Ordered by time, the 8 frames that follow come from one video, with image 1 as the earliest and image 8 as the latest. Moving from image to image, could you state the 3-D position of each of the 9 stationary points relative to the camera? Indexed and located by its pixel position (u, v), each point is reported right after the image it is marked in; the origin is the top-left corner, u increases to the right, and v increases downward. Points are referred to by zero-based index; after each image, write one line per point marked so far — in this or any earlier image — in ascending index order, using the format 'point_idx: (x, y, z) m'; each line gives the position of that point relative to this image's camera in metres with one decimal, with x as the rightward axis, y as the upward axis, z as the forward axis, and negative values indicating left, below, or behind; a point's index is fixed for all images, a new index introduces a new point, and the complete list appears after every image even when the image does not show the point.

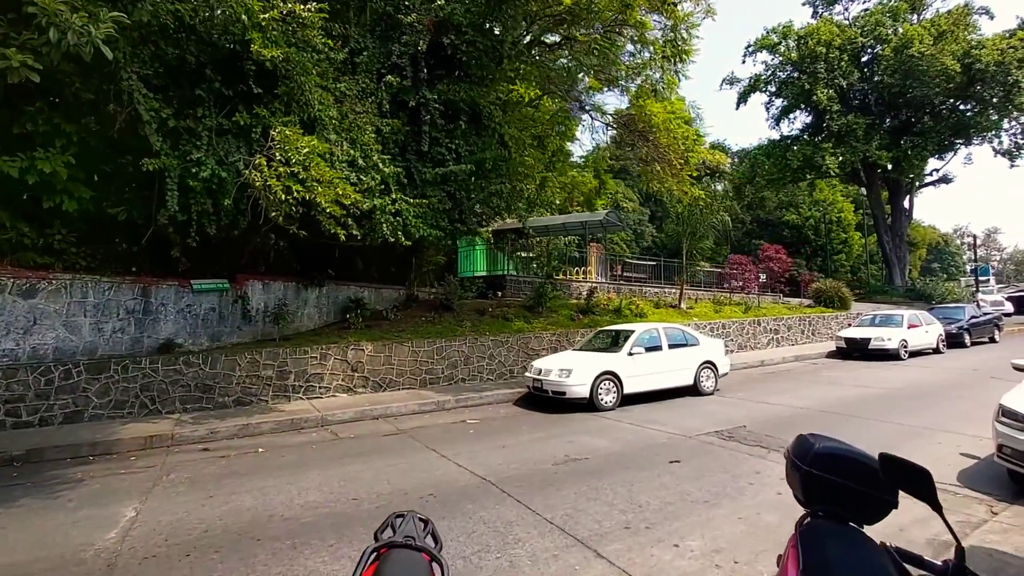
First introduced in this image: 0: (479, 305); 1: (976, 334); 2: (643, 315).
0: (-0.9, -0.5, +14.7) m
1: (+16.3, -1.7, +18.4) m
2: (+4.2, -0.9, +16.4) m
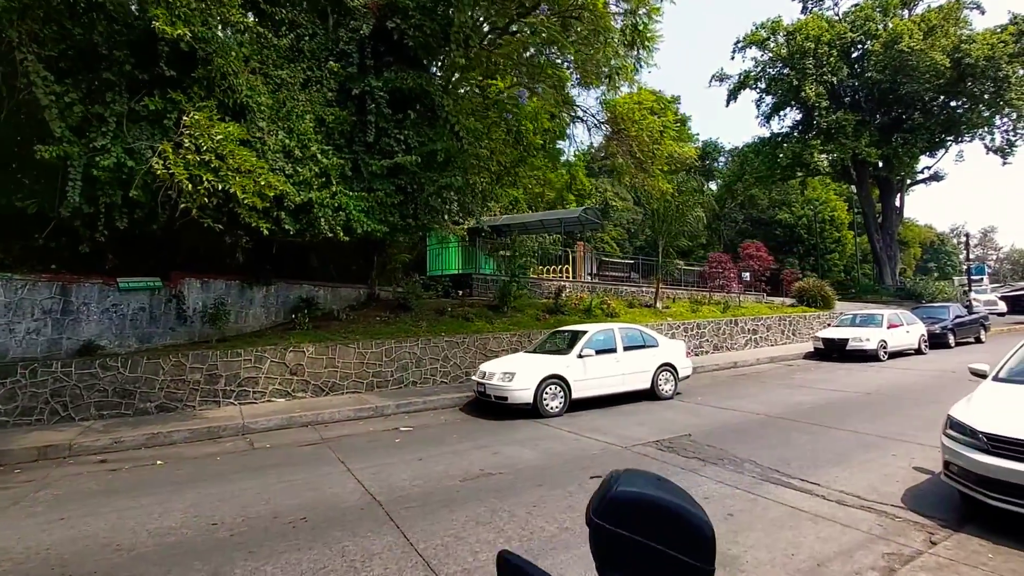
0: (-2.0, -0.4, +14.1) m
1: (+15.3, -1.6, +17.8) m
2: (+3.2, -0.8, +15.8) m
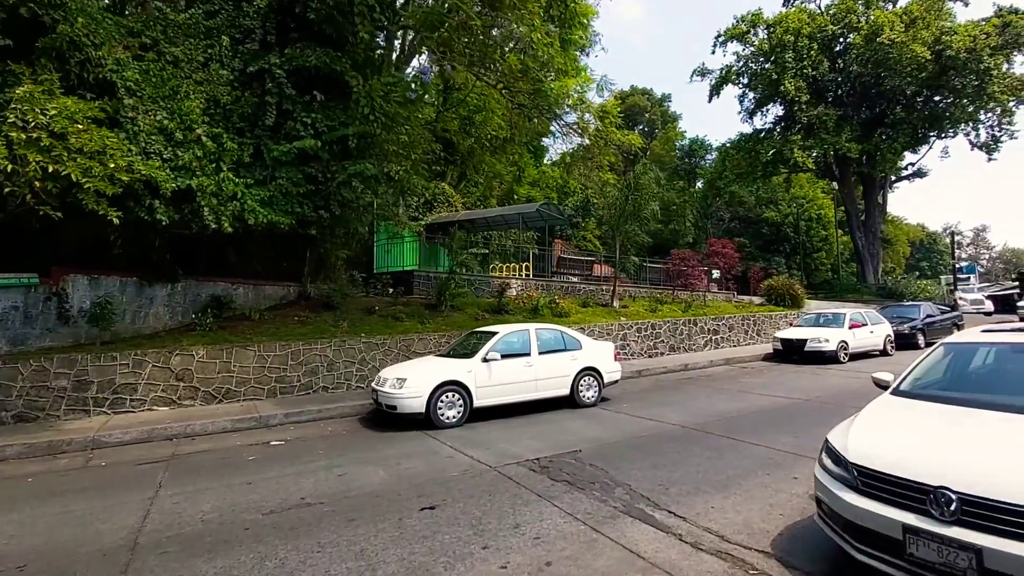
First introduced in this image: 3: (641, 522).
0: (-3.6, -0.4, +13.2) m
1: (+13.6, -1.5, +17.0) m
2: (+1.6, -0.8, +14.9) m
3: (+1.0, -1.9, +4.1) m
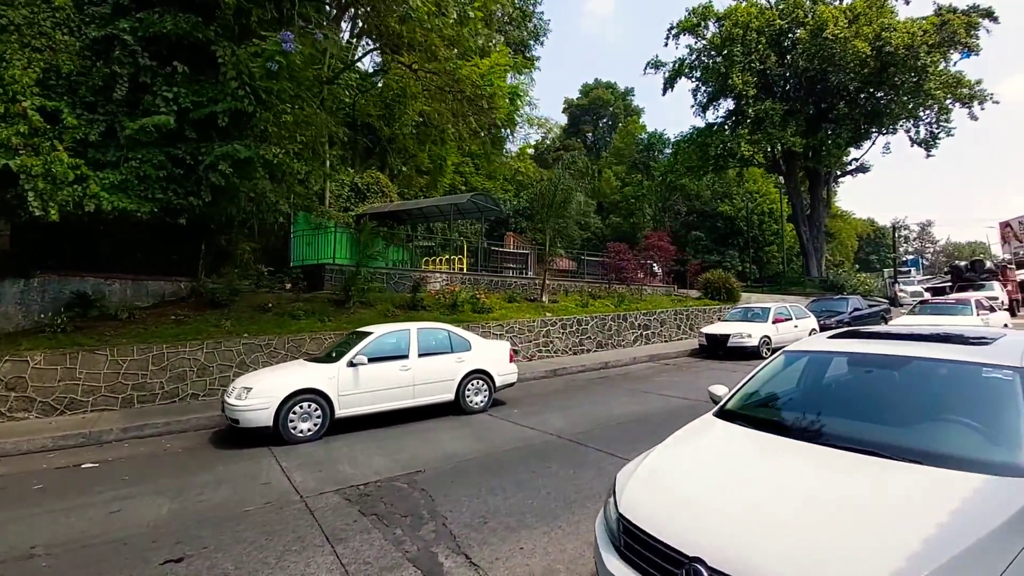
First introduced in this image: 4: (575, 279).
0: (-5.7, -0.3, +12.2) m
1: (+11.3, -1.3, +16.9) m
2: (-0.7, -0.6, +14.2) m
3: (-0.6, -1.8, +3.4) m
4: (+2.3, +0.3, +19.3) m
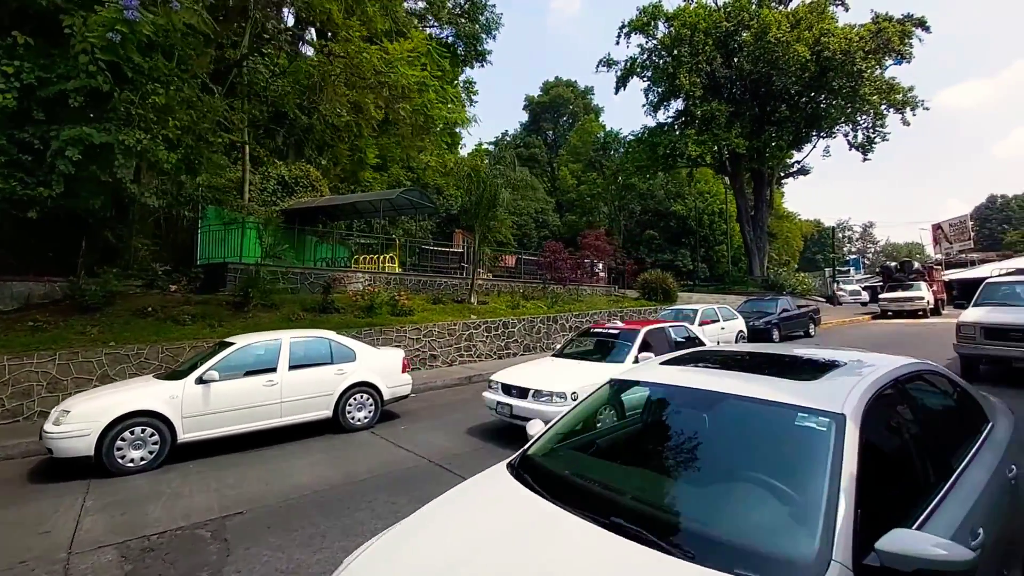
0: (-7.6, -0.3, +11.0) m
1: (+9.0, -1.4, +16.9) m
2: (-2.7, -0.7, +13.4) m
3: (-1.9, -1.9, +2.6) m
4: (-0.1, +0.3, +18.7) m
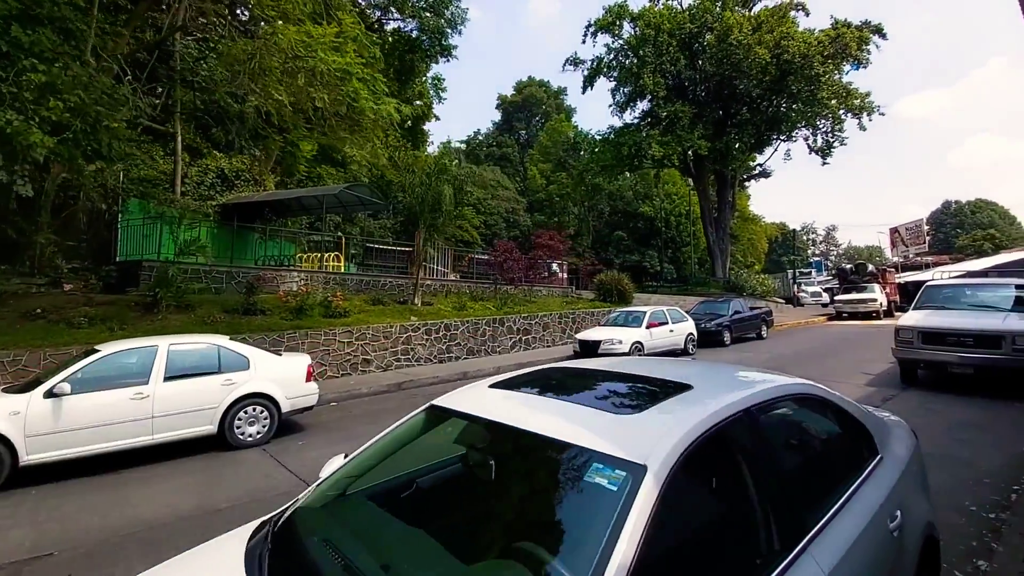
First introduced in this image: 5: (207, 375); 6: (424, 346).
0: (-8.9, -0.3, +10.1) m
1: (+7.4, -1.4, +16.8) m
2: (-4.1, -0.7, +12.6) m
3: (-2.8, -2.0, +1.9) m
4: (-1.8, +0.3, +18.1) m
5: (-3.8, -1.1, +6.6) m
6: (-2.2, -1.4, +12.8) m
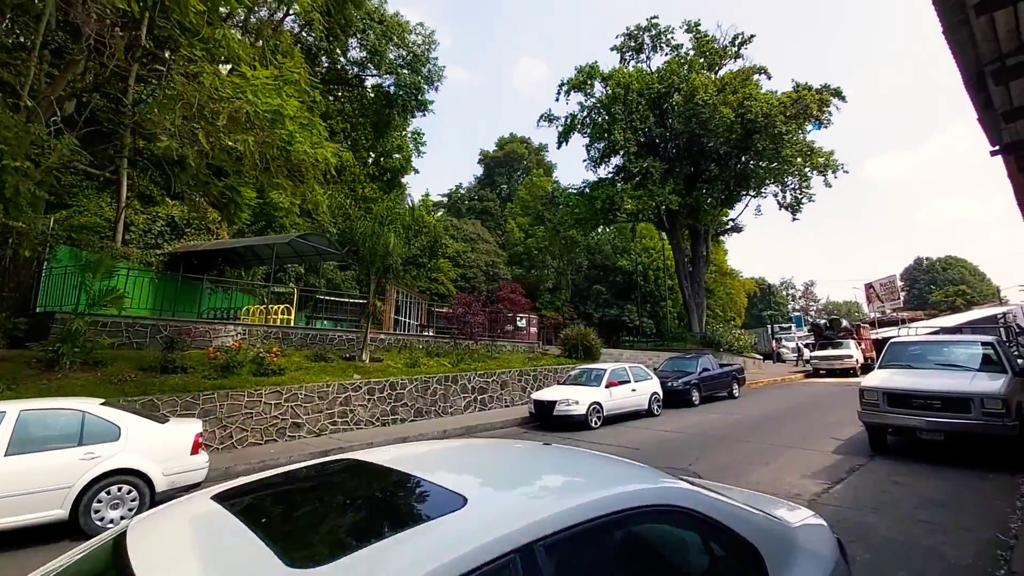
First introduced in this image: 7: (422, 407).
0: (-10.0, -1.2, +9.0) m
1: (+6.1, -3.1, +16.0) m
2: (-5.3, -1.9, +11.7) m
3: (-3.7, -2.1, +0.9) m
4: (-3.1, -1.5, +17.2) m
5: (-4.8, -1.7, +5.6) m
6: (-3.3, -2.7, +11.9) m
7: (-2.2, -2.9, +13.0) m
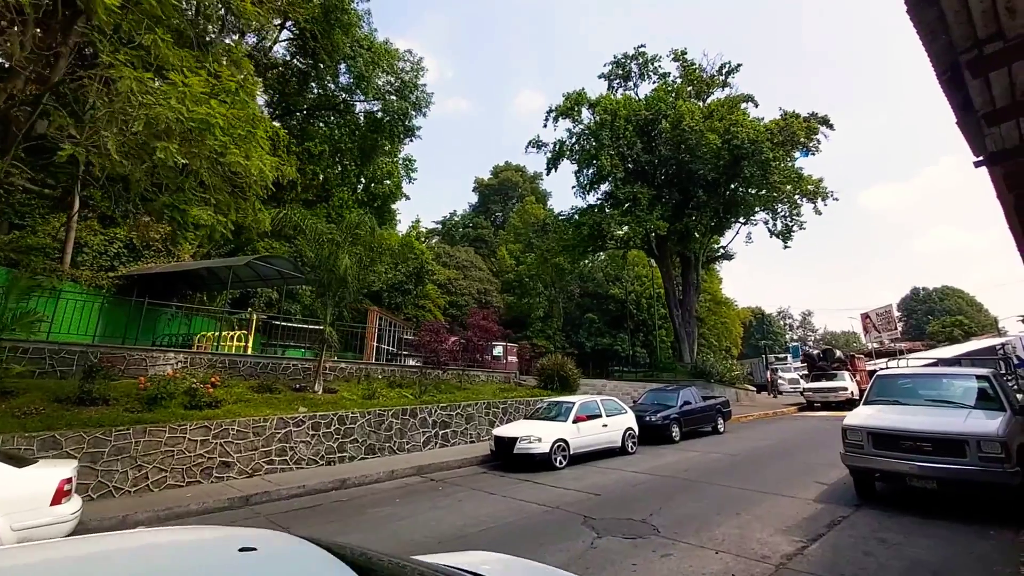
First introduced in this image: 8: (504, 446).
0: (-10.9, -1.6, +8.1) m
1: (+5.2, -4.0, +15.0) m
2: (-6.2, -2.4, +10.7) m
3: (-4.6, -2.1, 0.0) m
4: (-4.0, -2.3, +16.3) m
5: (-5.7, -1.9, +4.7) m
6: (-4.2, -3.2, +10.9) m
7: (-3.1, -3.5, +12.0) m
8: (-0.1, -3.3, +11.0) m
